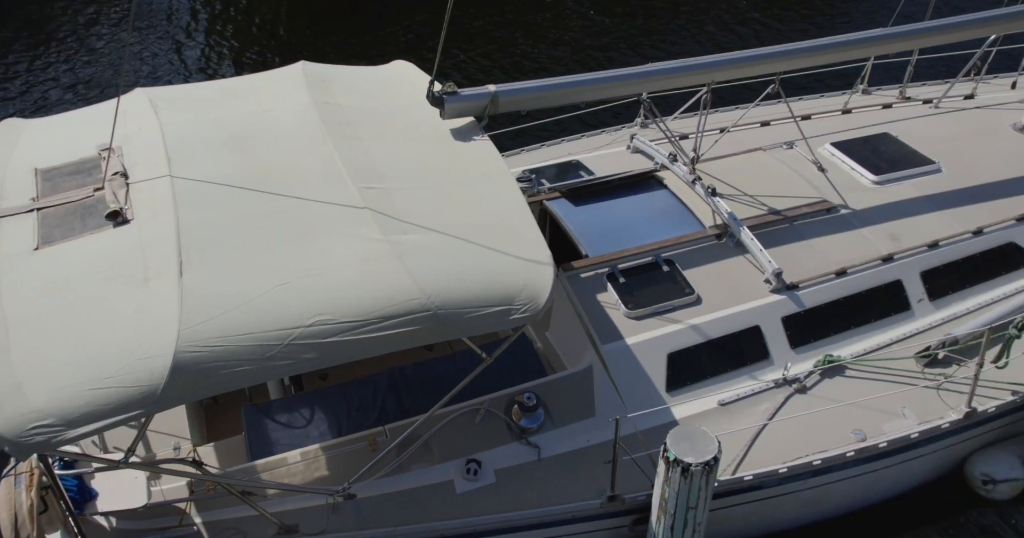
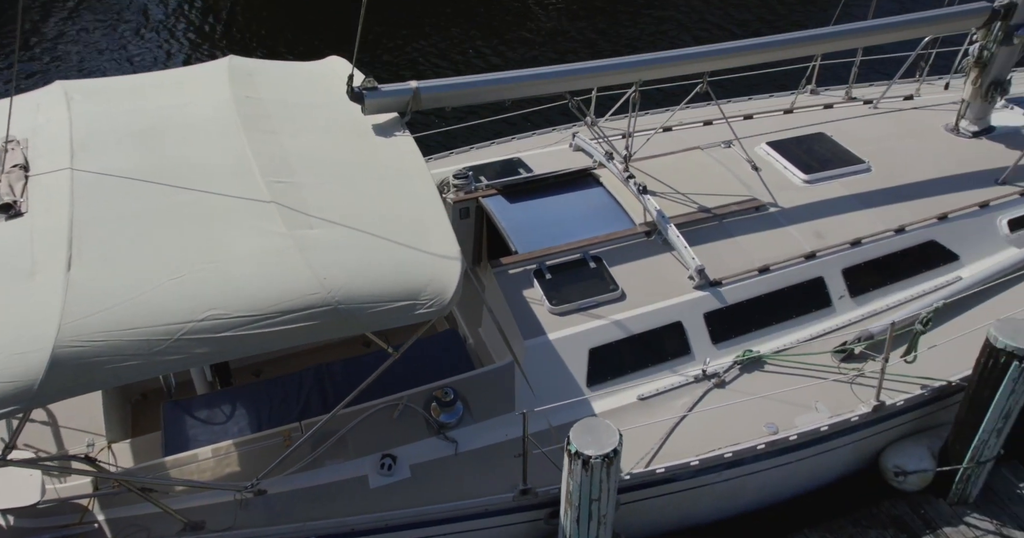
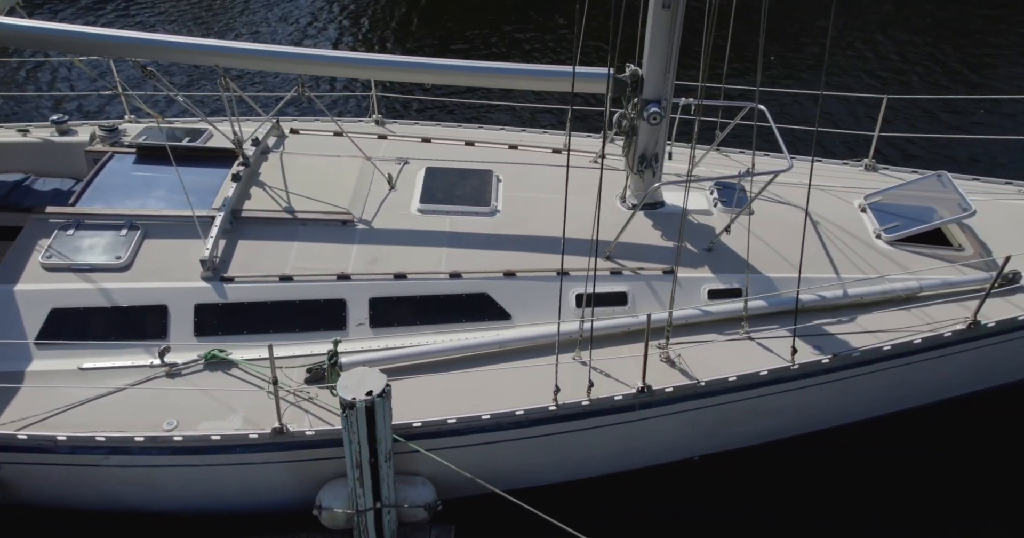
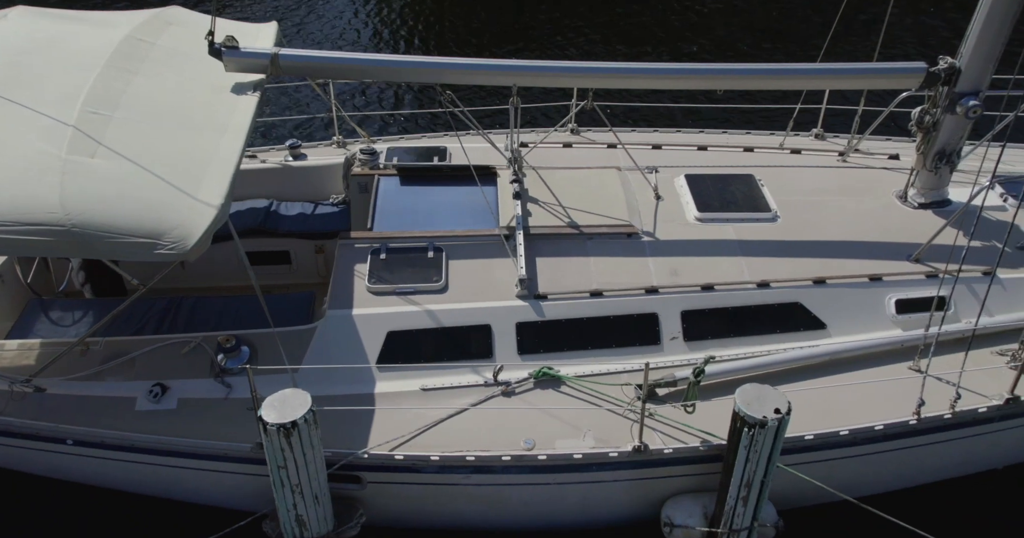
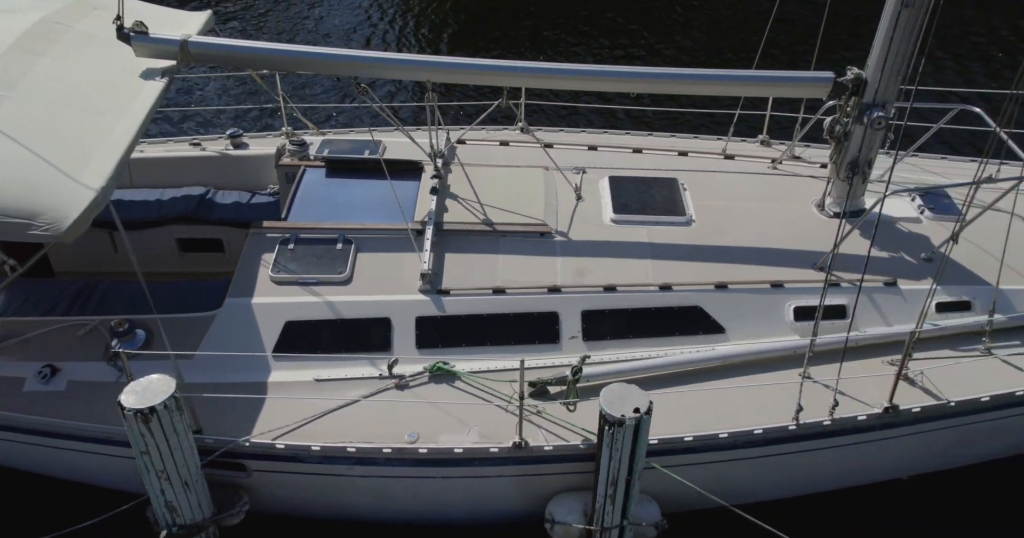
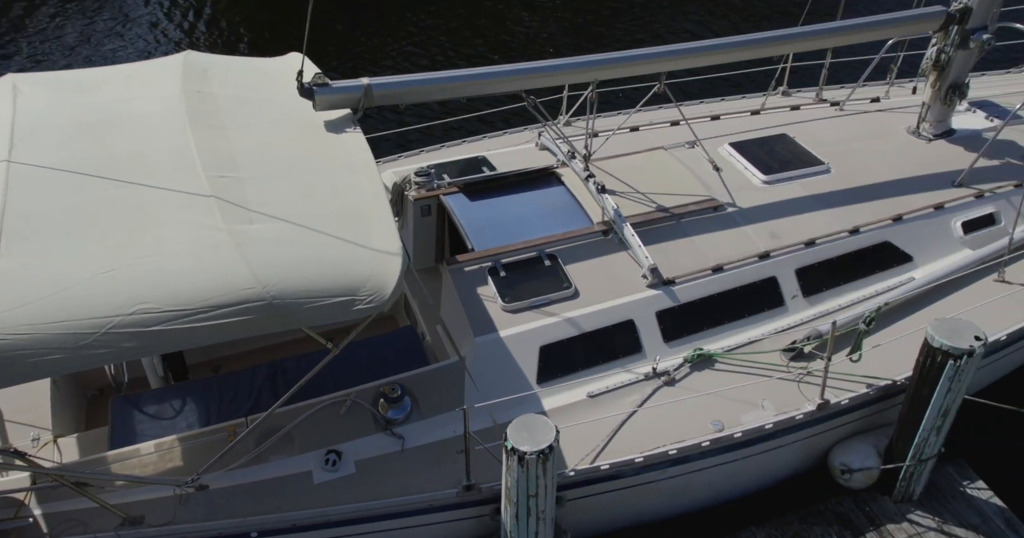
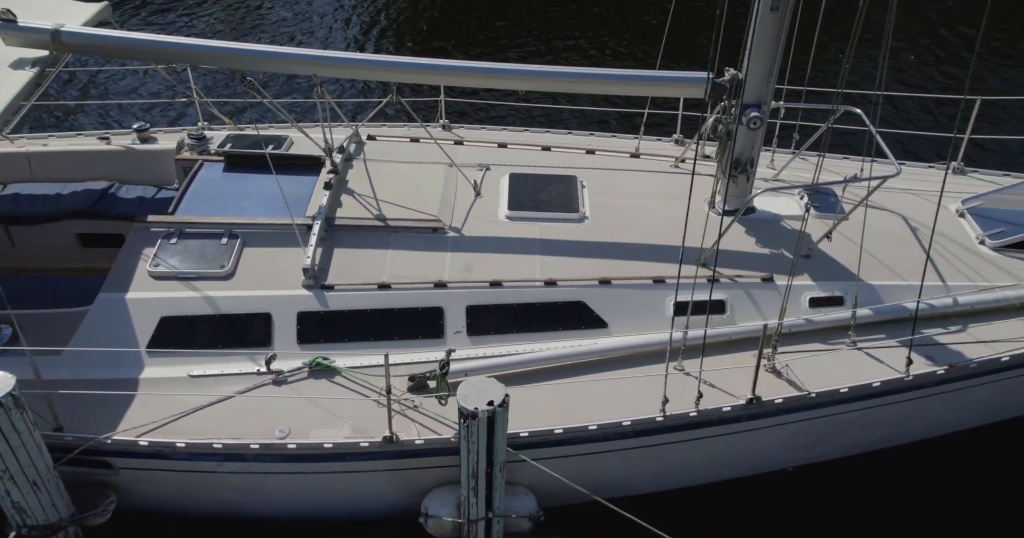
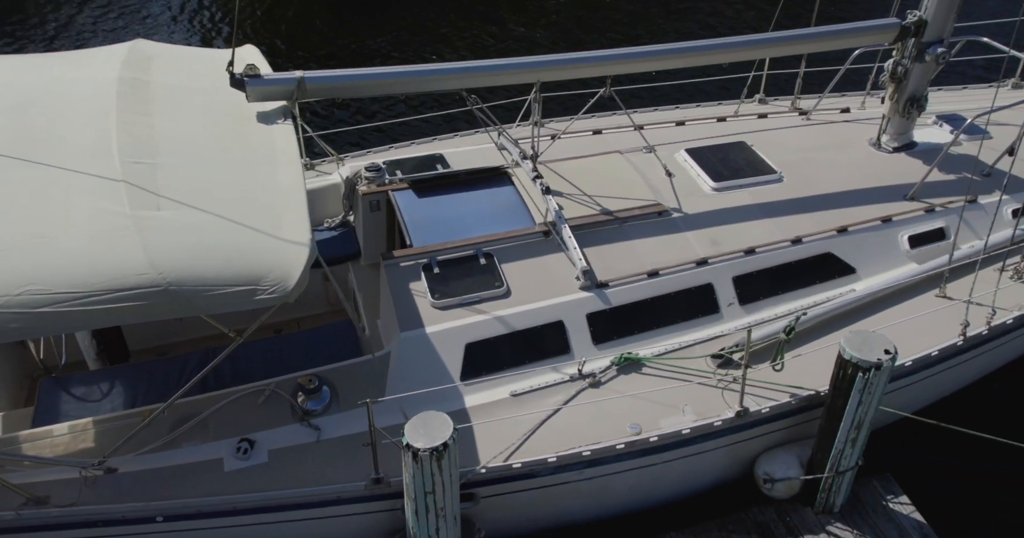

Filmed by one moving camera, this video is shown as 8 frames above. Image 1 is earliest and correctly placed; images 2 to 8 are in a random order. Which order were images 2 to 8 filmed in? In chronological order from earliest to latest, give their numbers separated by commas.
2, 6, 8, 4, 5, 7, 3
